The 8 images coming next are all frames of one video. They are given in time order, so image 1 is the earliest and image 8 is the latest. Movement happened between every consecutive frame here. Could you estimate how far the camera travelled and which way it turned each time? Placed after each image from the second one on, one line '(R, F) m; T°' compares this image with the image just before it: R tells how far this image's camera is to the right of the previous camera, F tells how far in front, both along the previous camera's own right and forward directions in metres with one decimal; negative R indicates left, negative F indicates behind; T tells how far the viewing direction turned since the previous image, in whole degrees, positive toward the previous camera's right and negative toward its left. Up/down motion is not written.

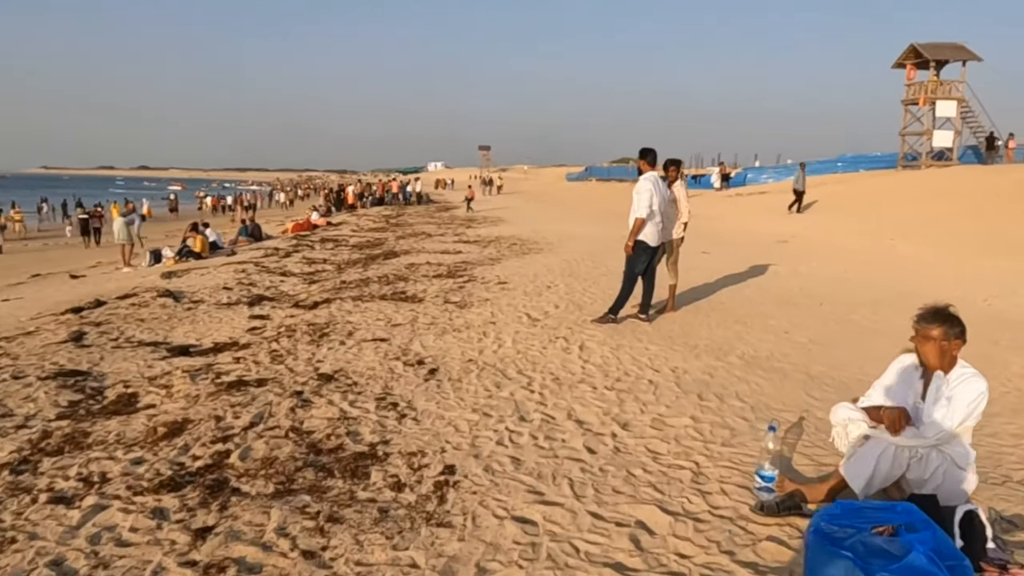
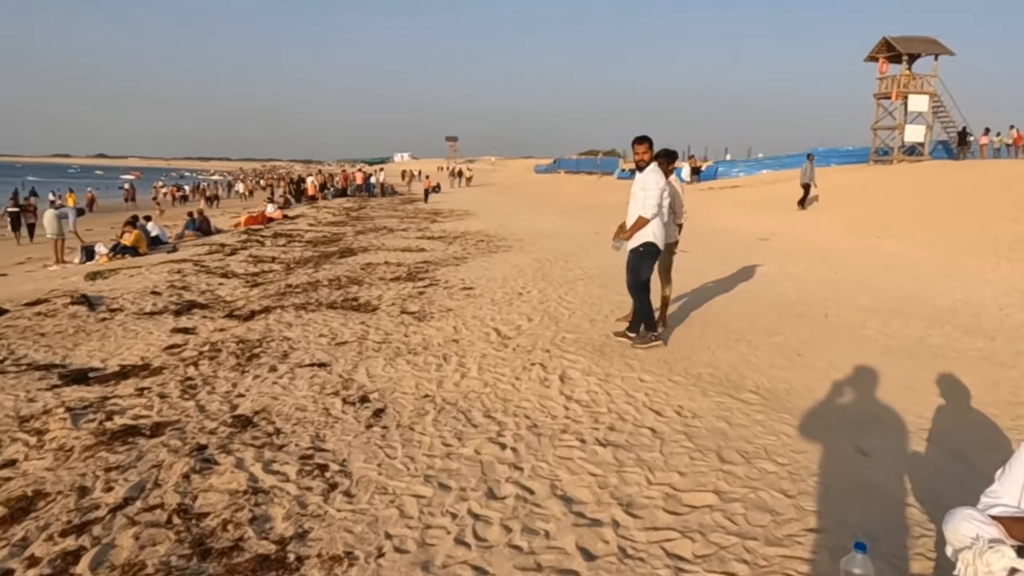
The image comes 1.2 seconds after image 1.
(0.0, +1.3) m; +2°
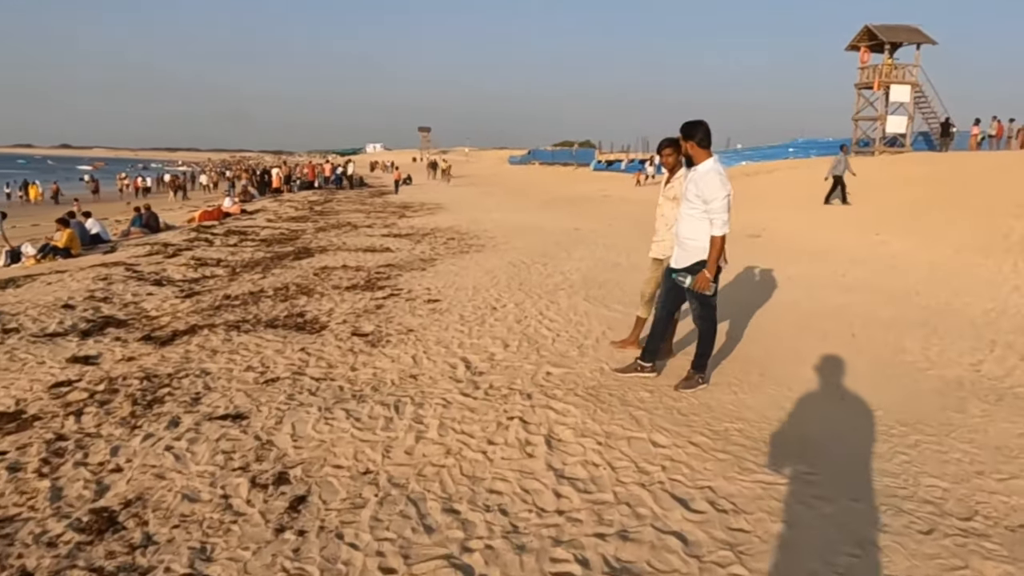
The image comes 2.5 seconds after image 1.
(0.0, +1.5) m; +2°
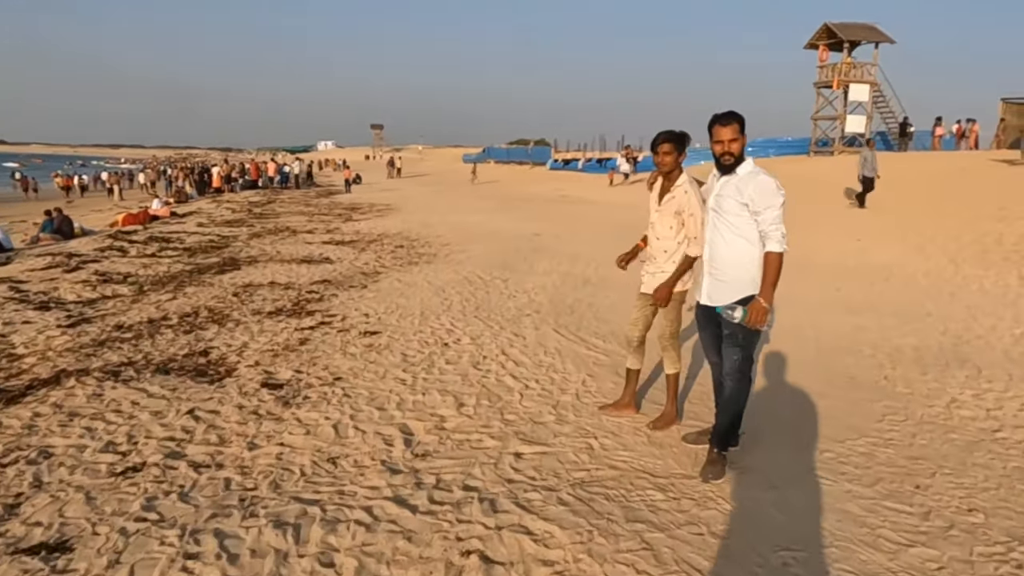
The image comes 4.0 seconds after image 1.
(0.0, +1.6) m; +3°
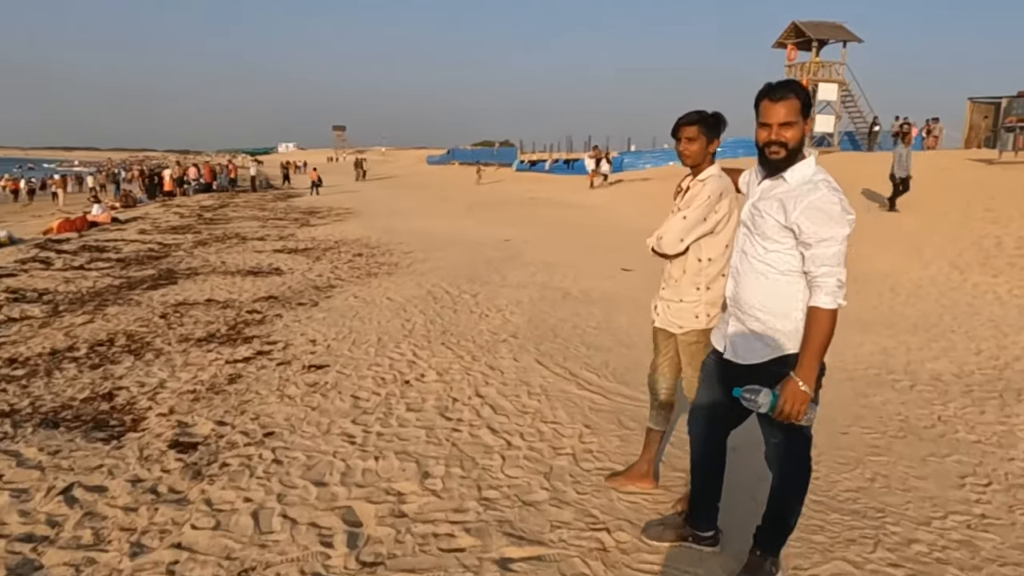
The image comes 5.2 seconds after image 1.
(-0.1, +1.2) m; +3°
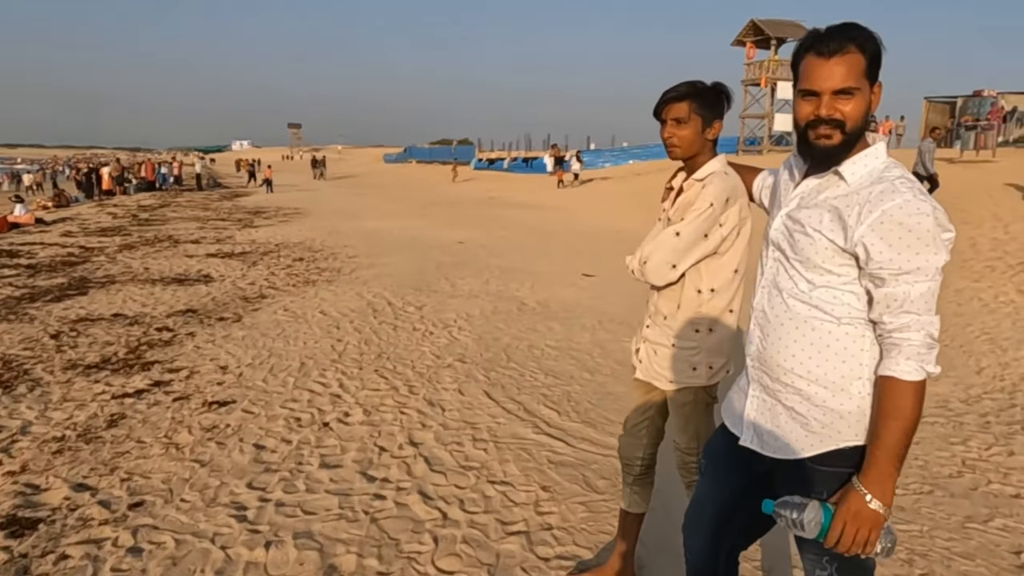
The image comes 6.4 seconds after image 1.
(+0.1, +1.0) m; +3°
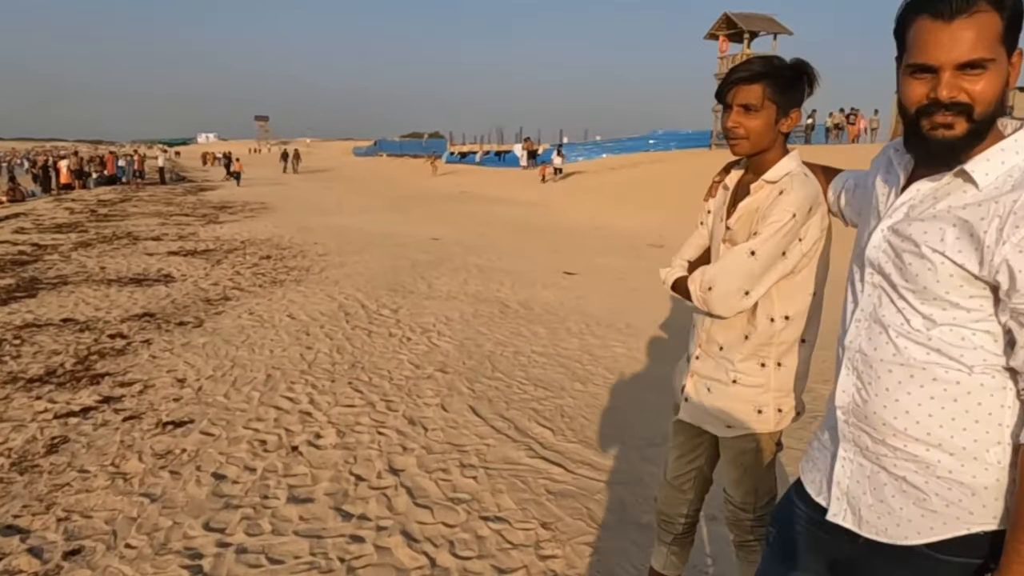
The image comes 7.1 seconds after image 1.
(-0.1, +0.5) m; +2°
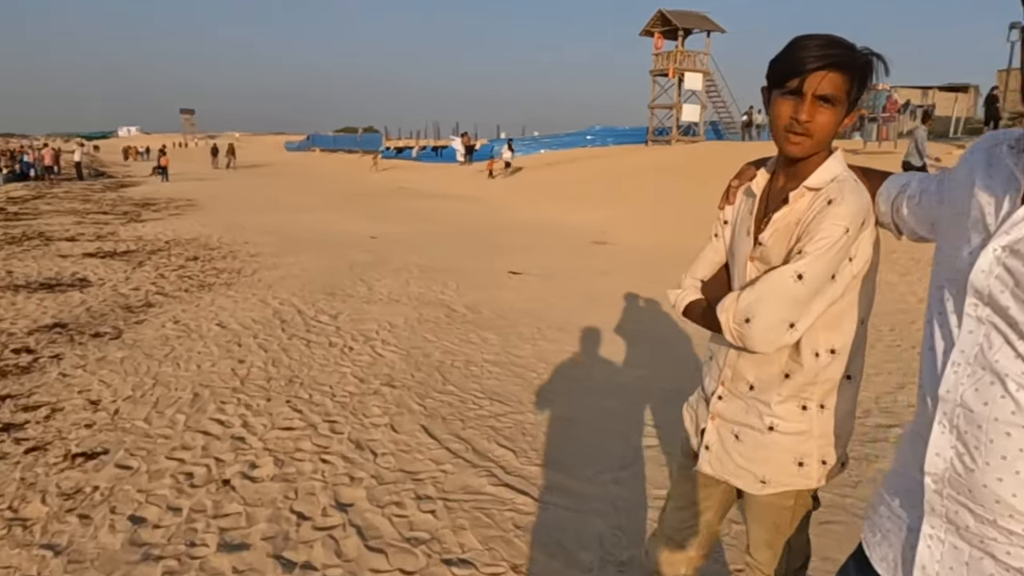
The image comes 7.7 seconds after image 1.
(-0.1, +0.4) m; +5°
